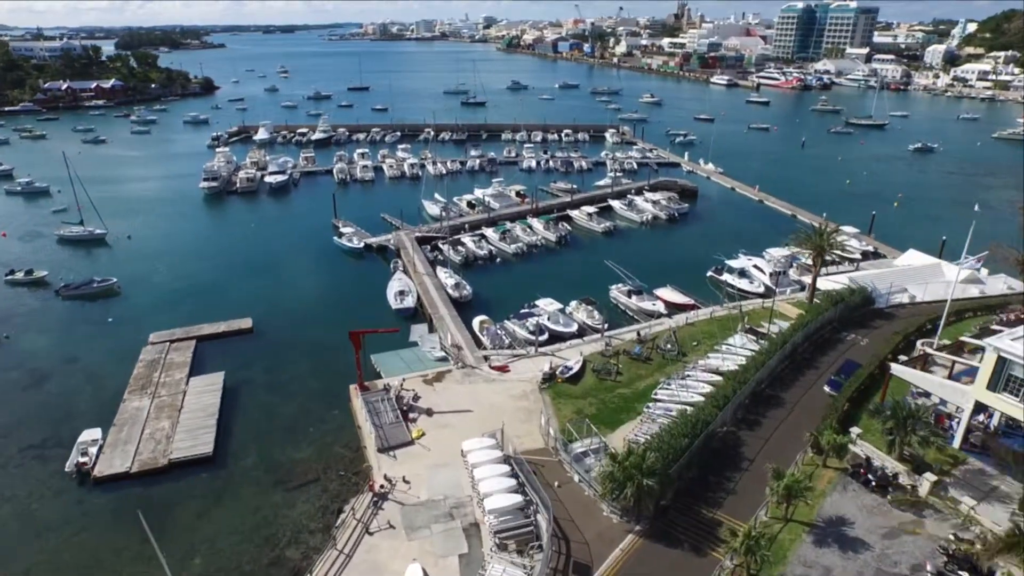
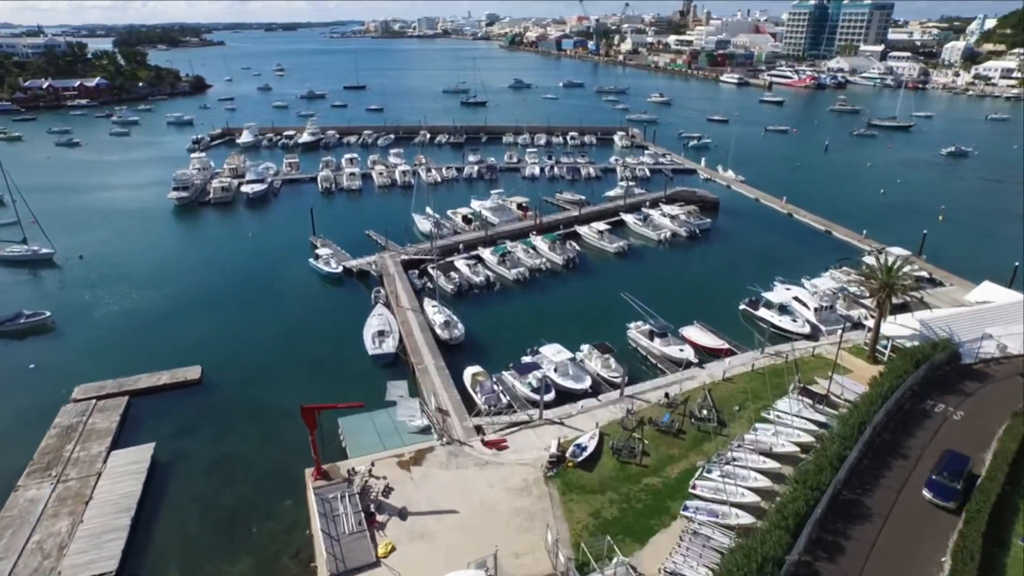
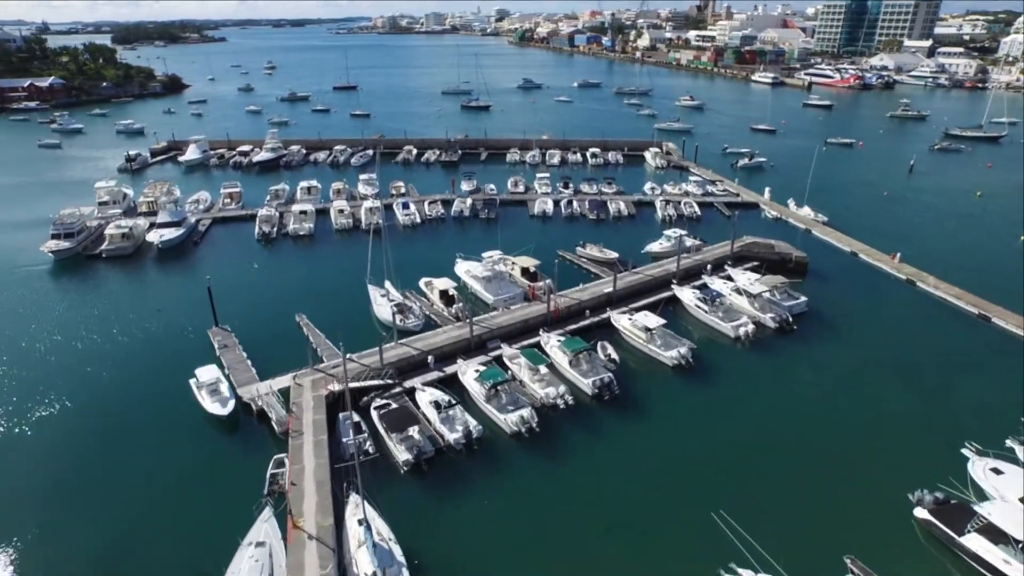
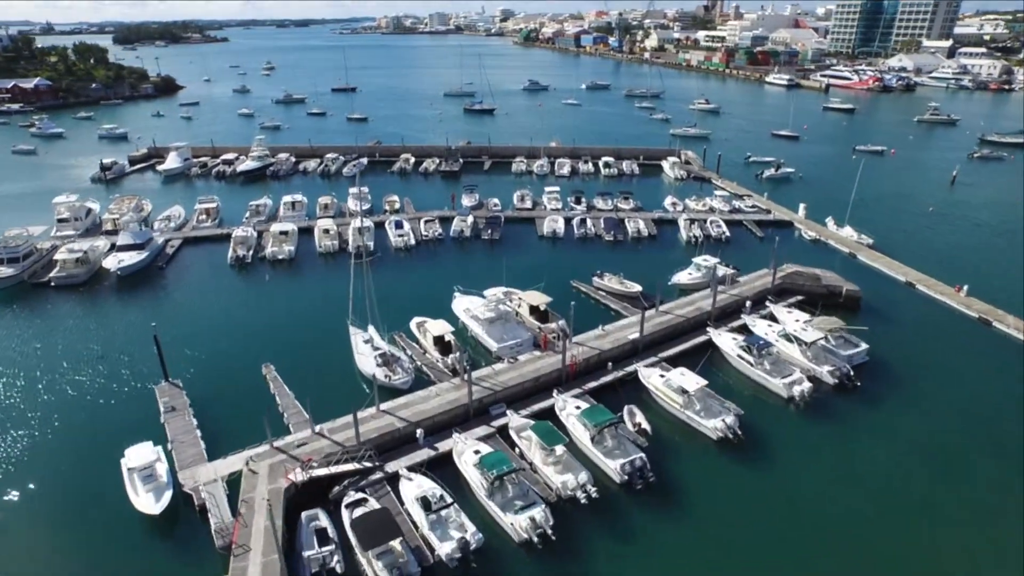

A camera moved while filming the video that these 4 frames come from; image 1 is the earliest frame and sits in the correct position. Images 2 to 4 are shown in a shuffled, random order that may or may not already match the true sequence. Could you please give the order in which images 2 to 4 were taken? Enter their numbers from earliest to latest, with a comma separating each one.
2, 3, 4
